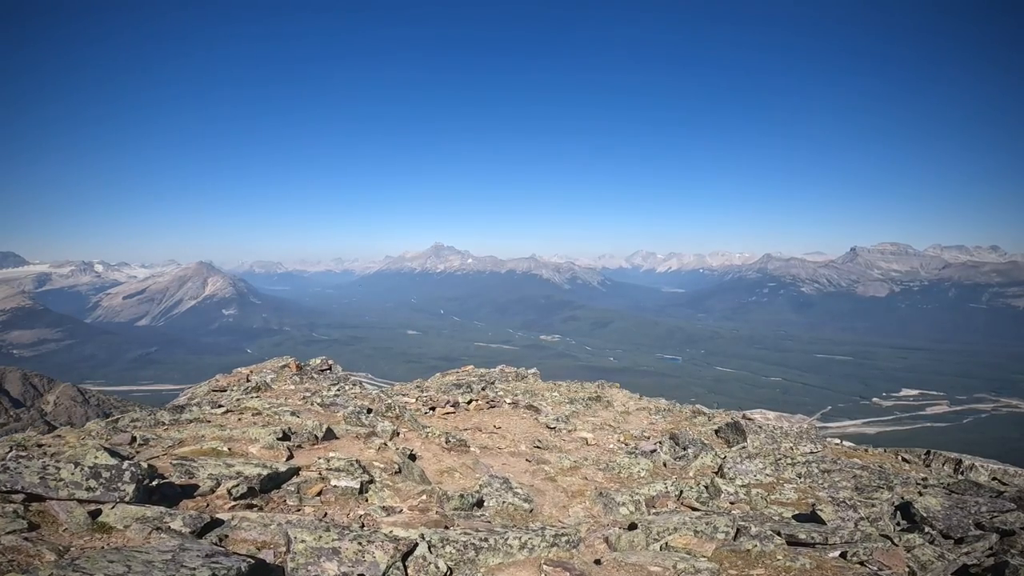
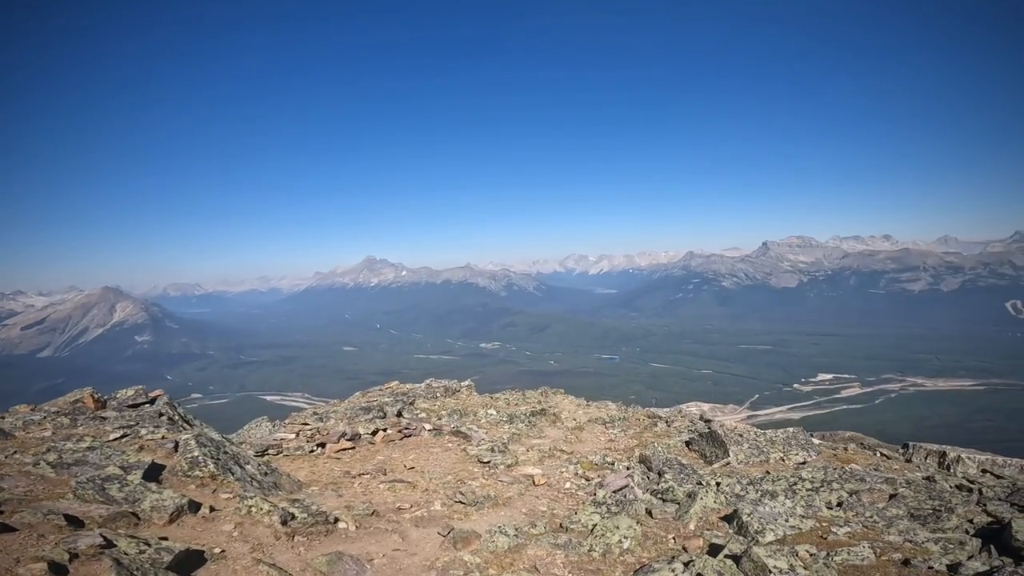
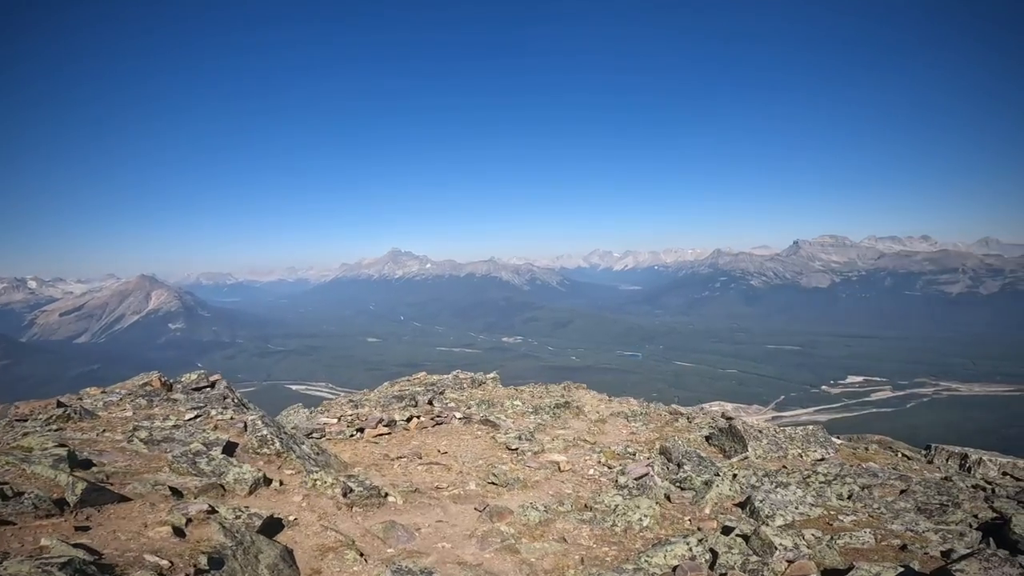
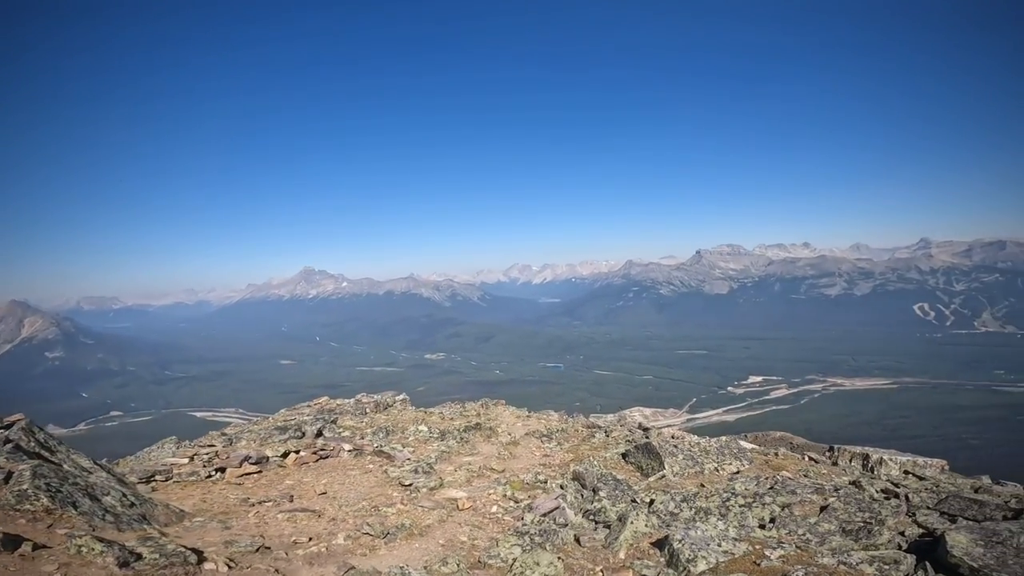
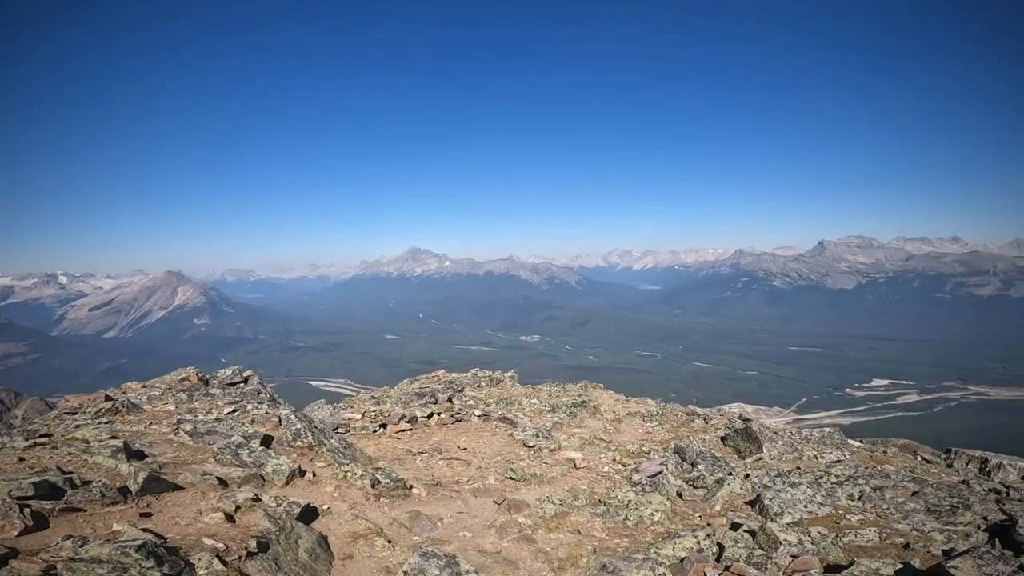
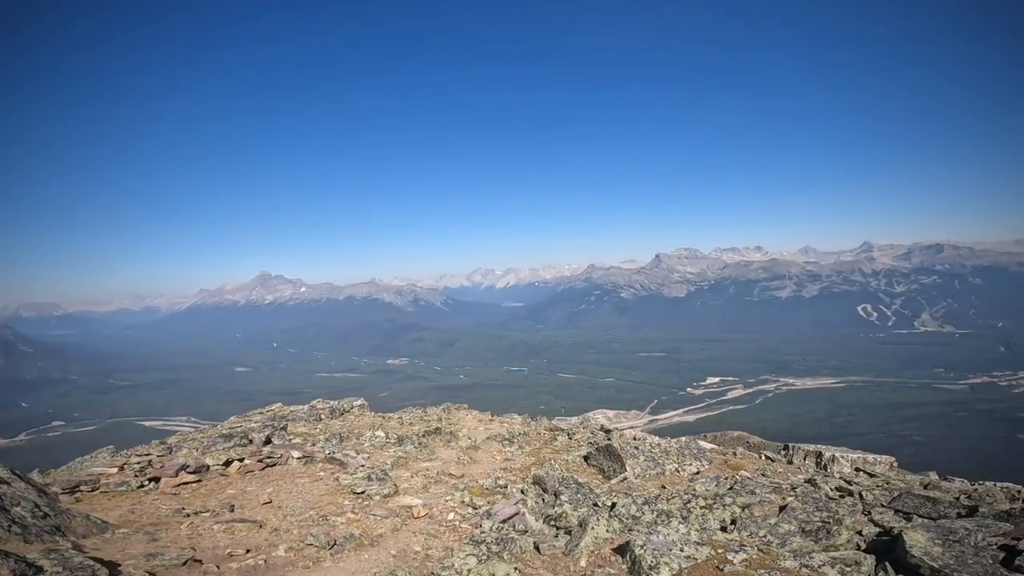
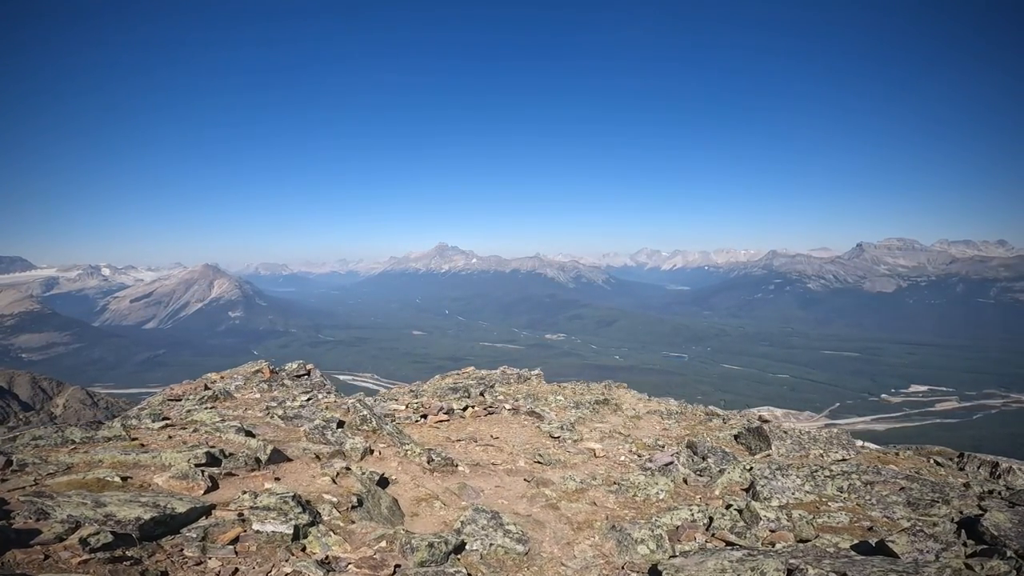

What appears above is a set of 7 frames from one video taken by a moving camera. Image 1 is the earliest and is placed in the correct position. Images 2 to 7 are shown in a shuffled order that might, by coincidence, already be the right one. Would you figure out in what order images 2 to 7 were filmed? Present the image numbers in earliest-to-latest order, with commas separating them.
7, 5, 3, 2, 4, 6
